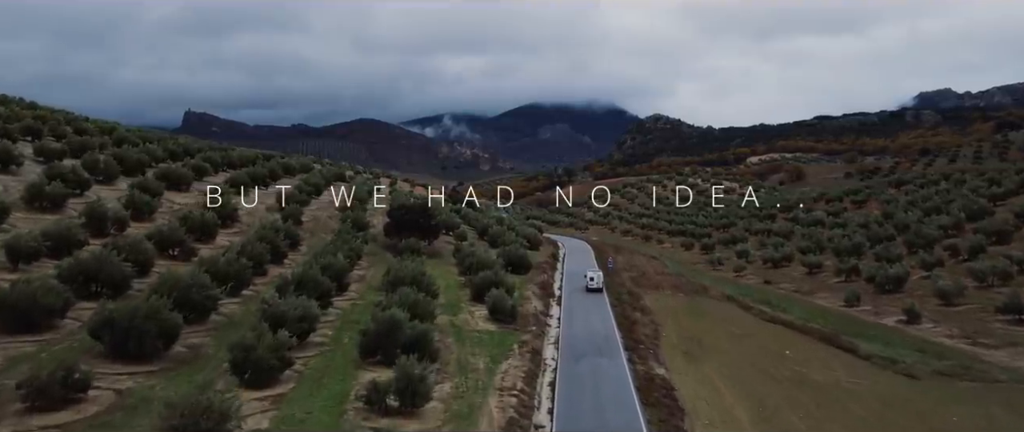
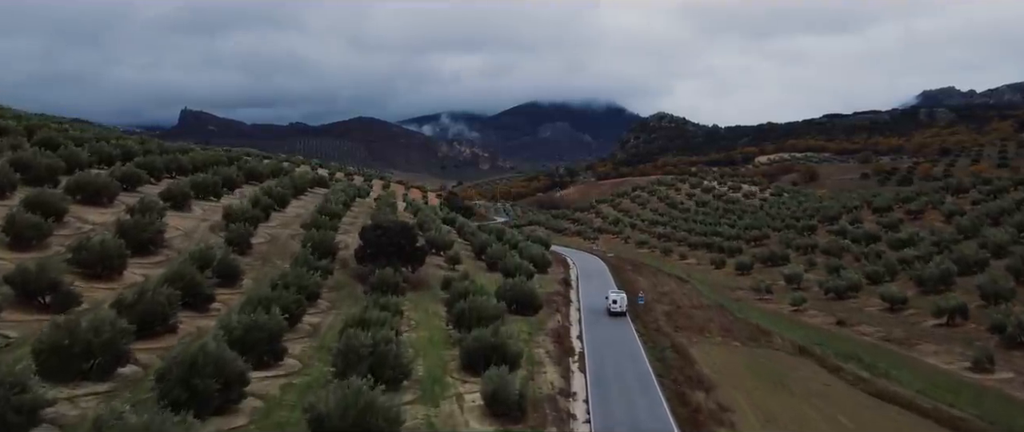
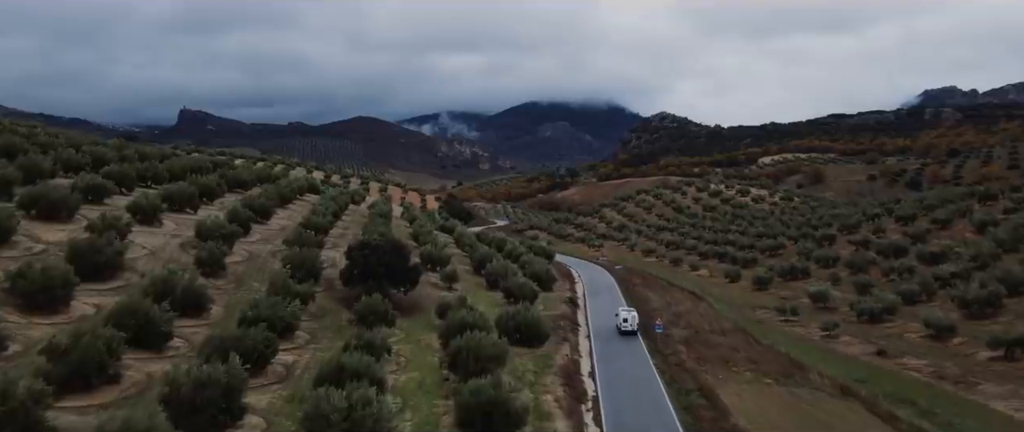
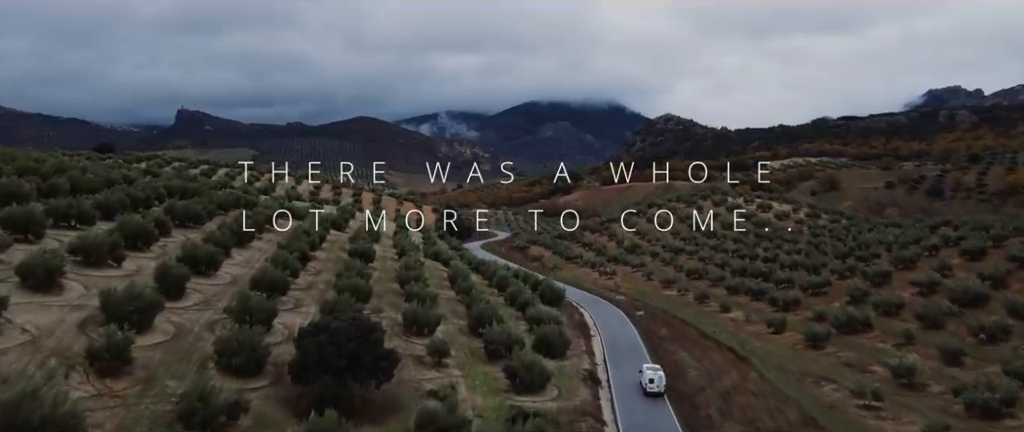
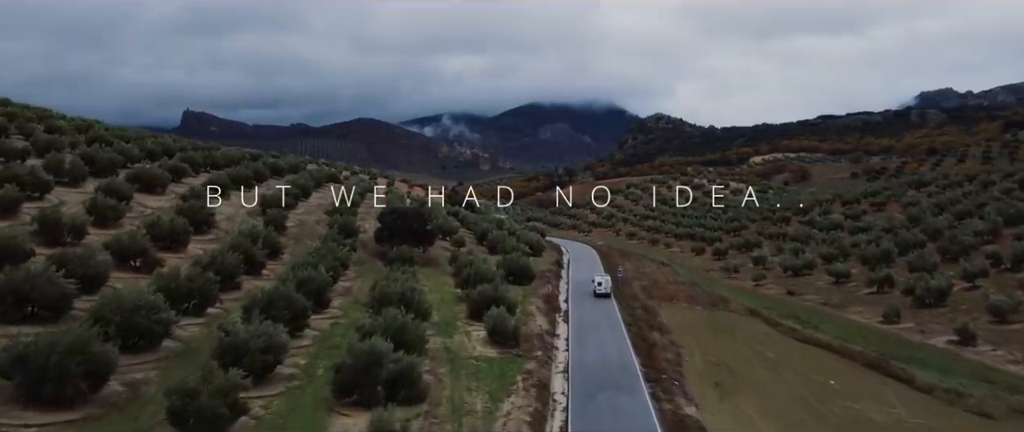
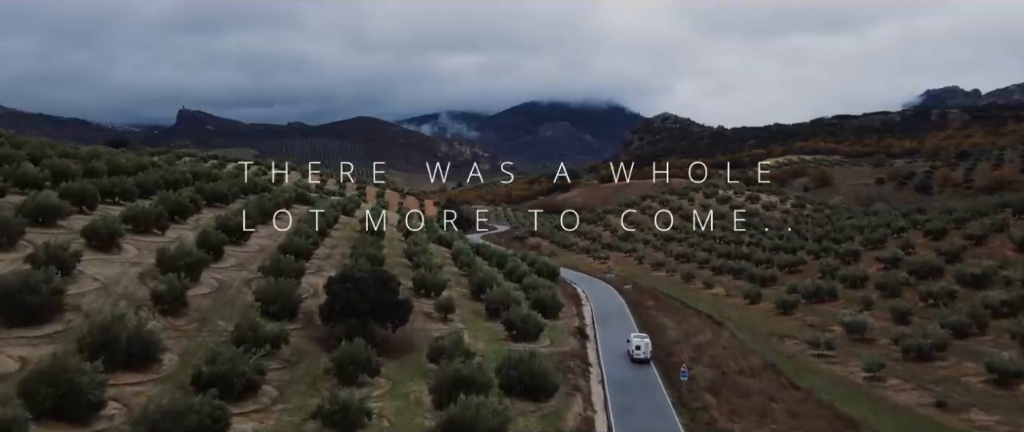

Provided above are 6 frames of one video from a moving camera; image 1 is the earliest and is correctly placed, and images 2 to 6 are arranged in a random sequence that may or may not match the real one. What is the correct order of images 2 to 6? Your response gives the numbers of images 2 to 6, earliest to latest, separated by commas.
5, 2, 3, 6, 4
